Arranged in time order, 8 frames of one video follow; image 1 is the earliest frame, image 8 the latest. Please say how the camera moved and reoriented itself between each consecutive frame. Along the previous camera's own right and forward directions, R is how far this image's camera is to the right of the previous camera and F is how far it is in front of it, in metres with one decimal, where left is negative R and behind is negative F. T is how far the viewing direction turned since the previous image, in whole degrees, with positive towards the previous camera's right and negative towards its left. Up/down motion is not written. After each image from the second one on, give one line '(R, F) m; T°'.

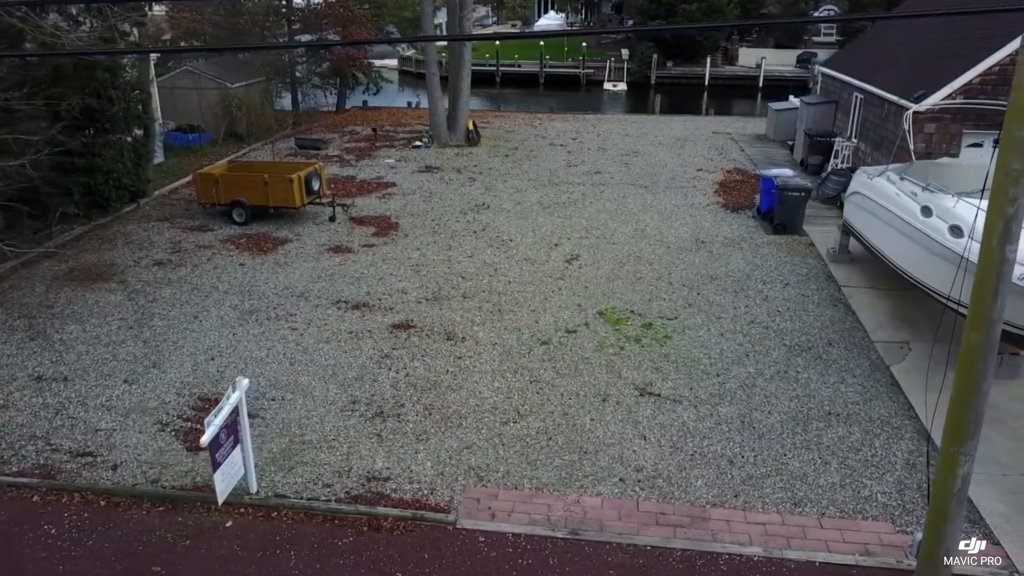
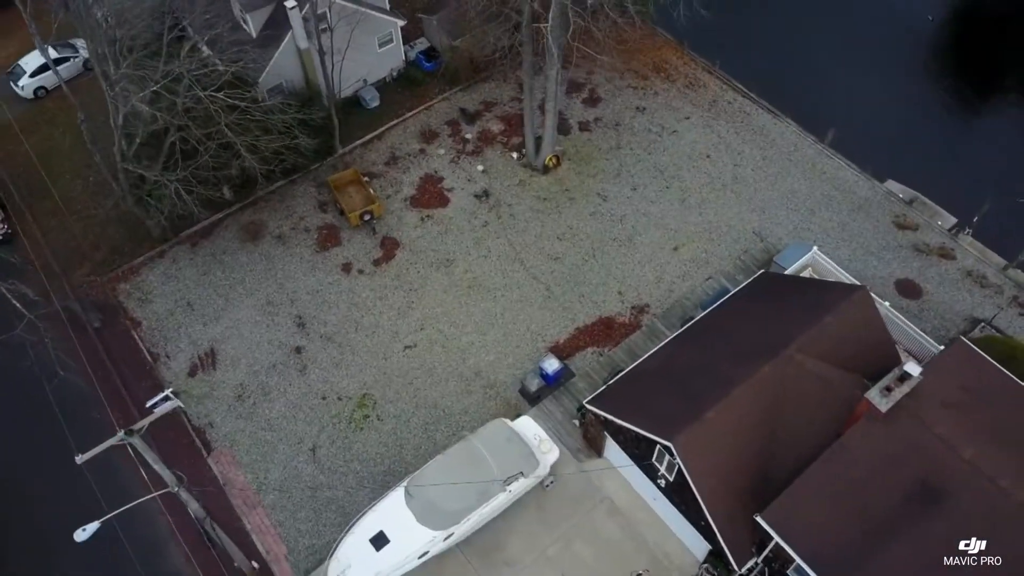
(+3.6, -0.1) m; -7°
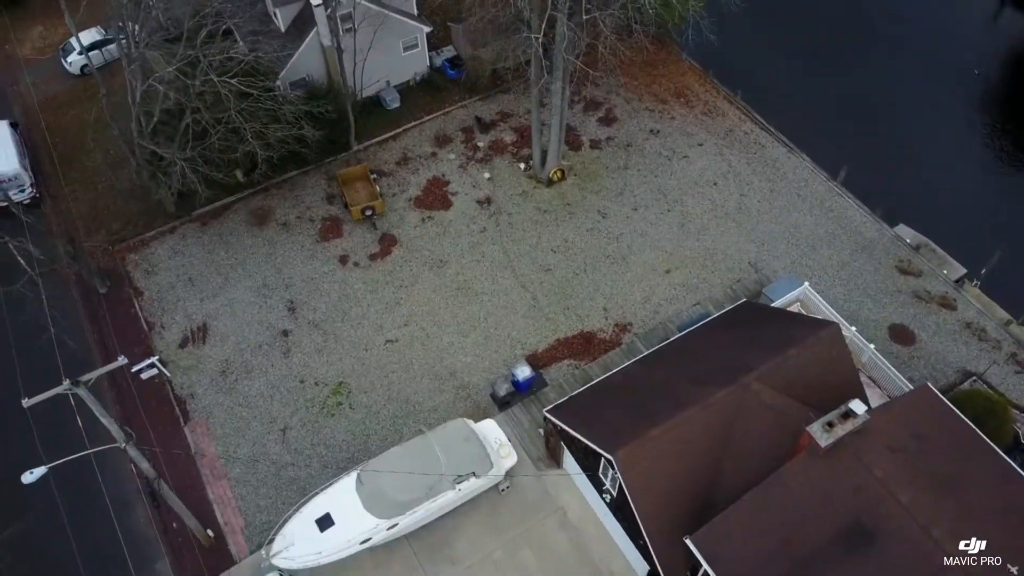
(+1.7, -0.2) m; -4°
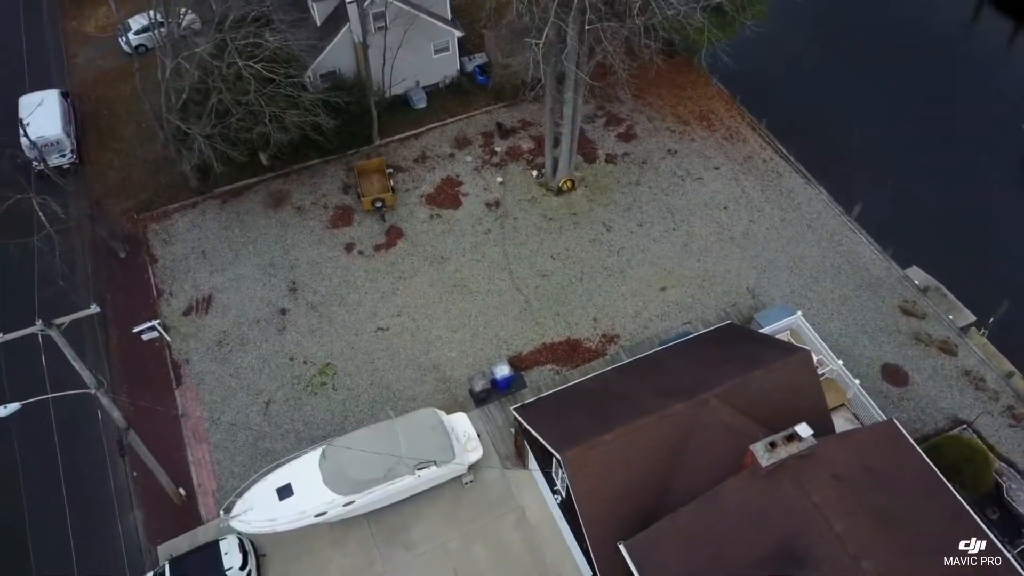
(+1.6, -0.2) m; -4°
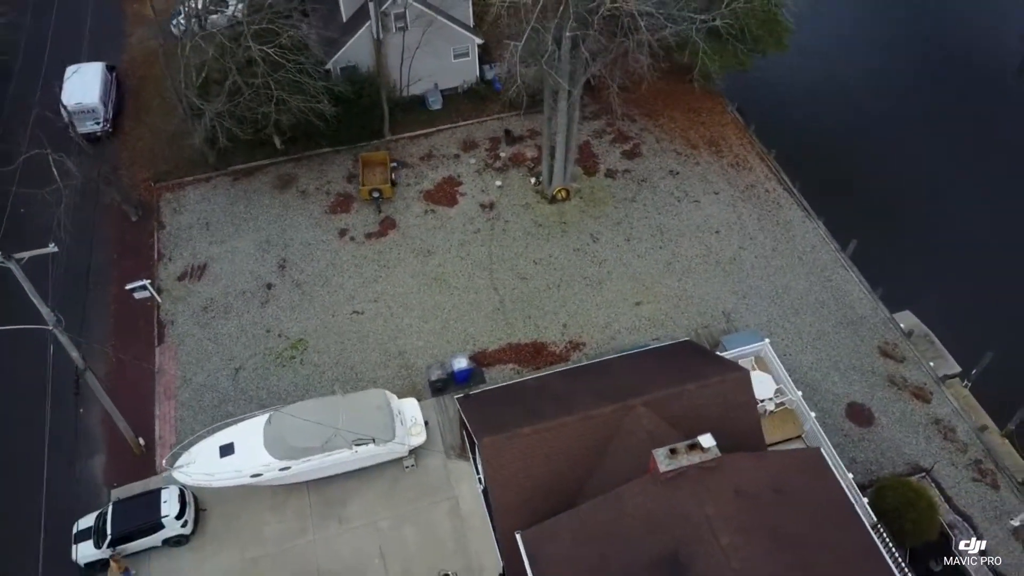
(+2.3, -0.2) m; -5°
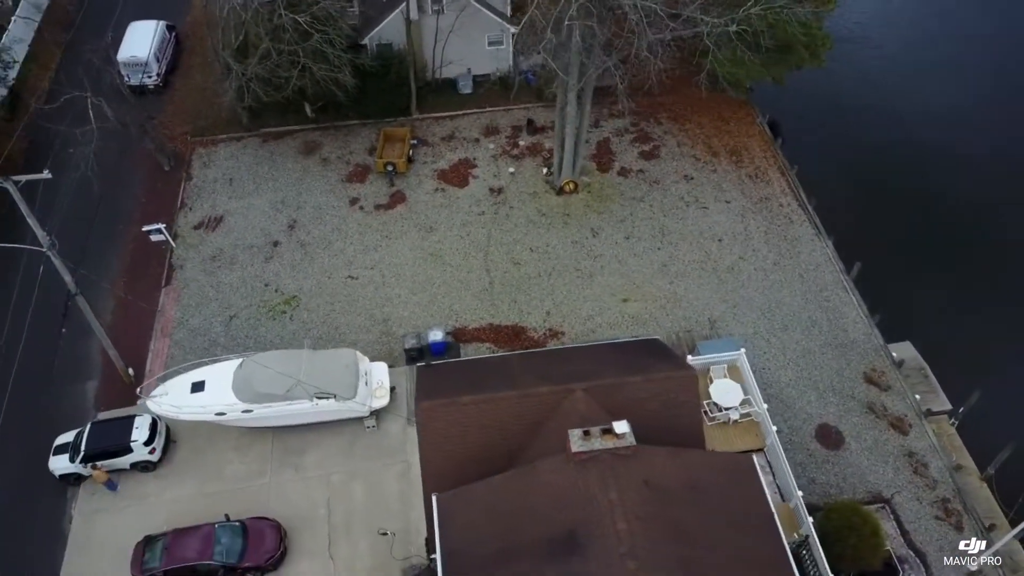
(+2.2, -0.2) m; -5°
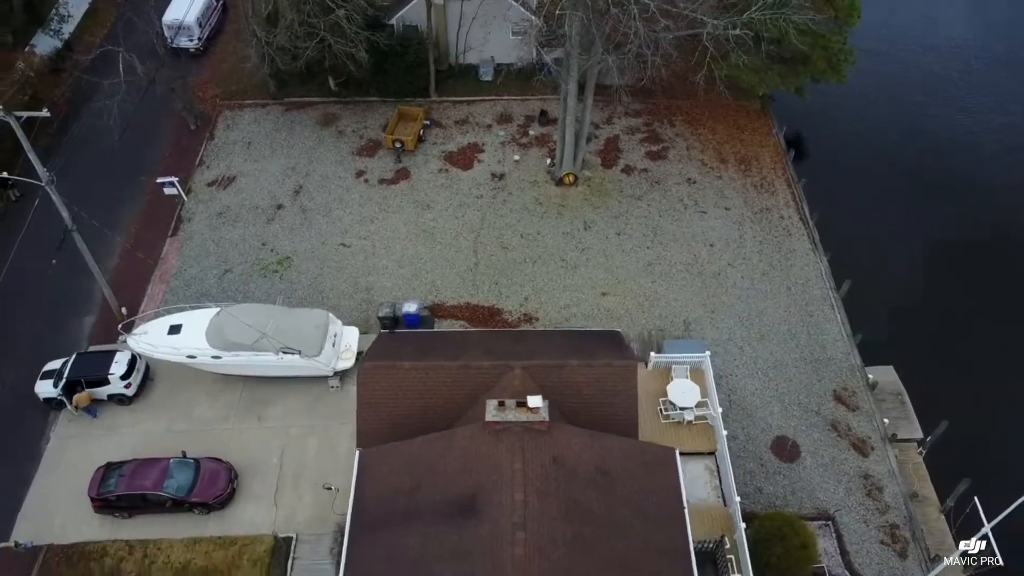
(+2.1, -0.2) m; -5°
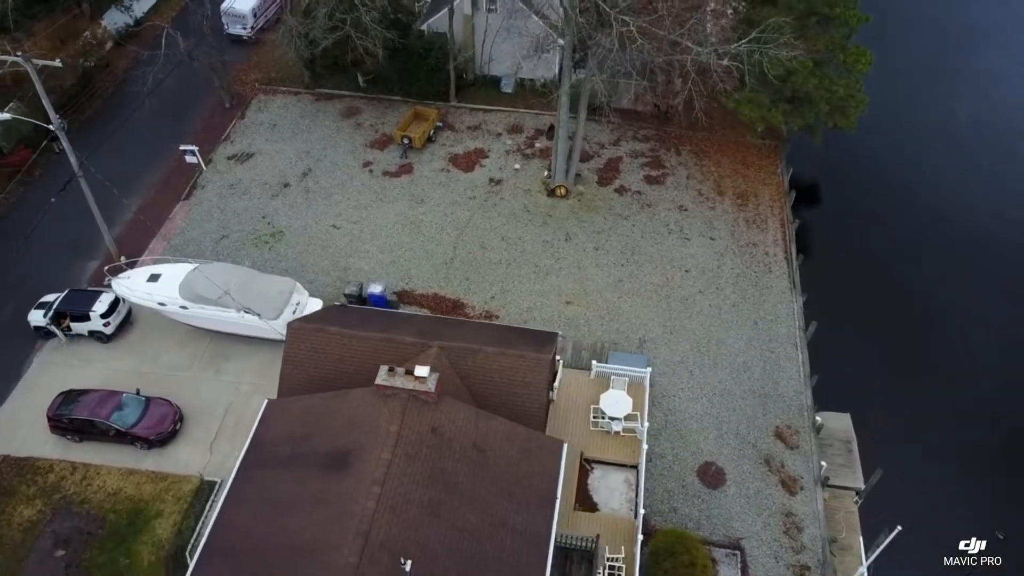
(+2.9, -0.4) m; -6°
